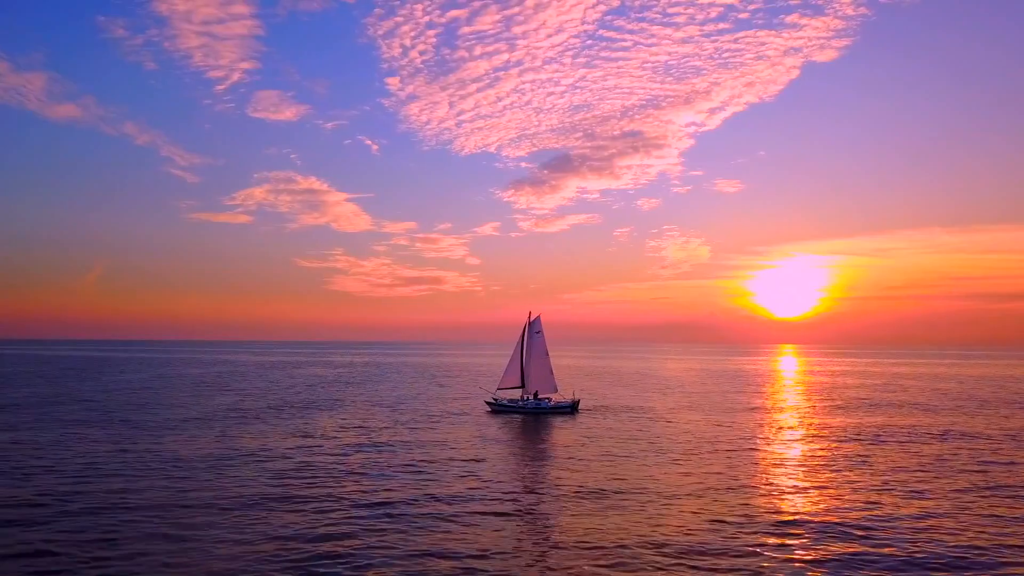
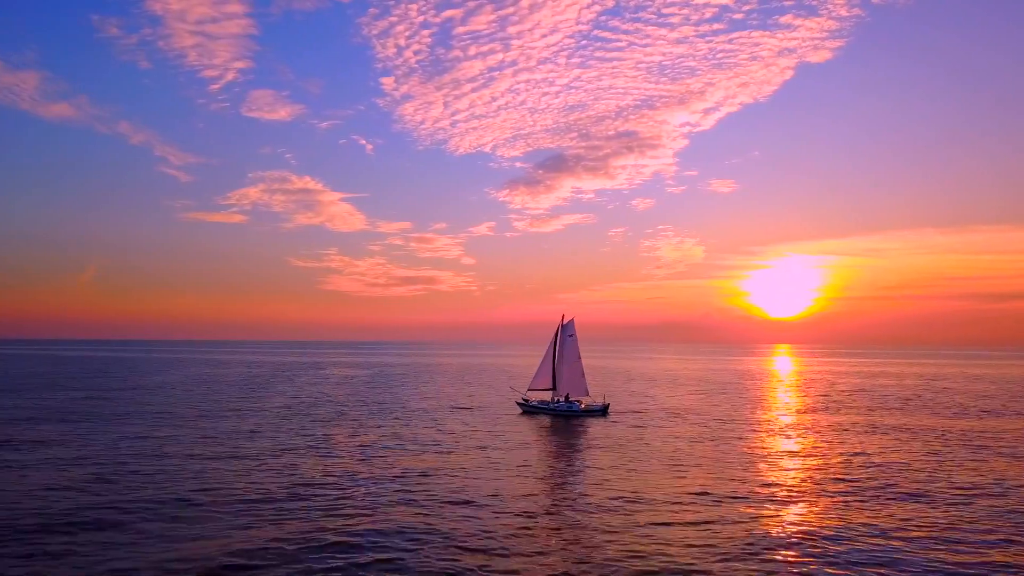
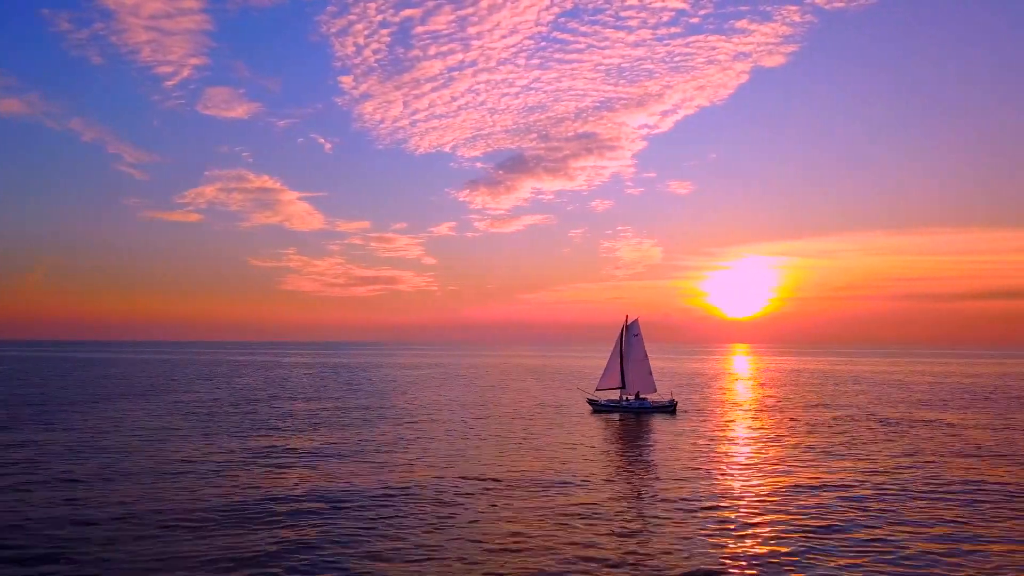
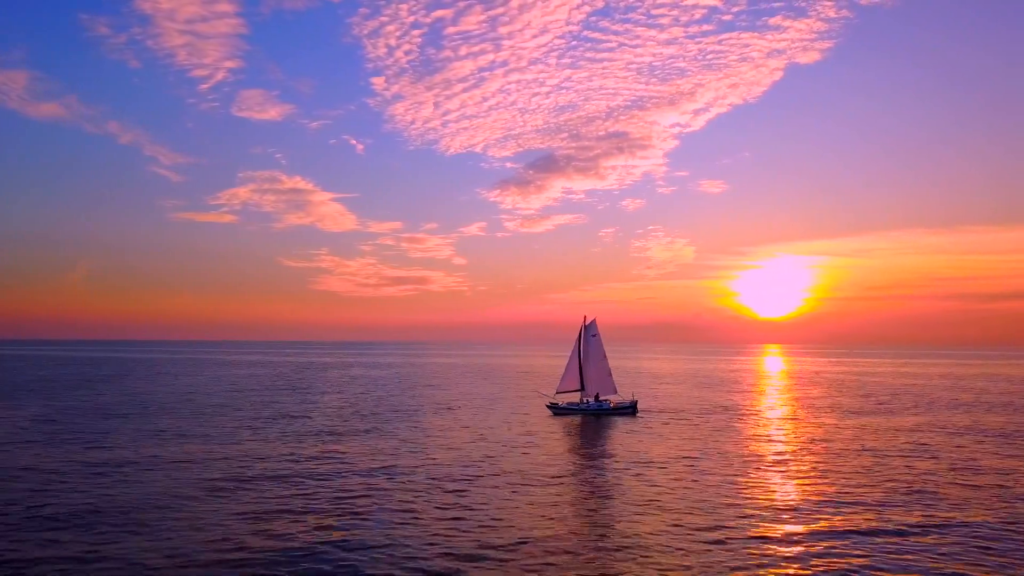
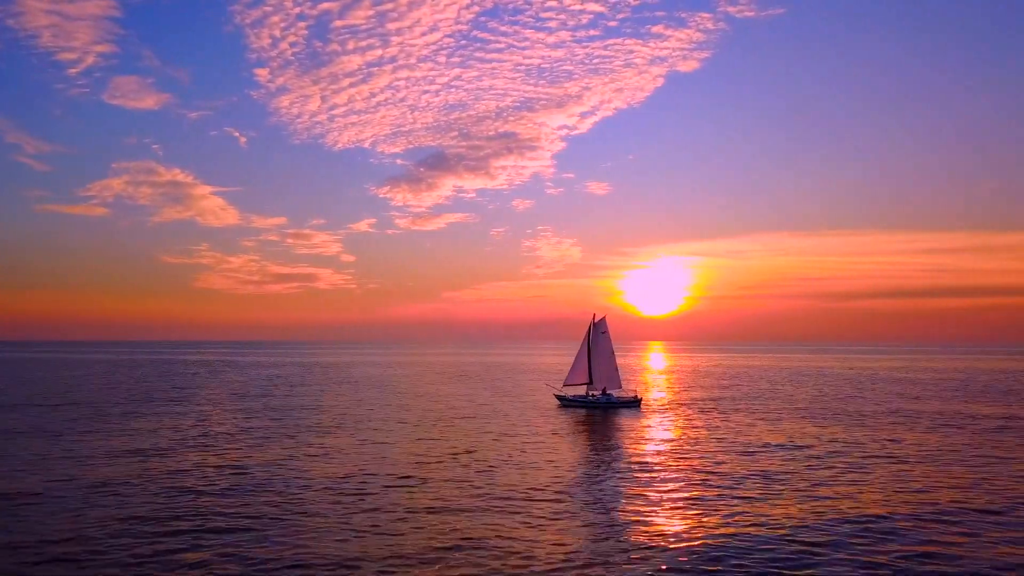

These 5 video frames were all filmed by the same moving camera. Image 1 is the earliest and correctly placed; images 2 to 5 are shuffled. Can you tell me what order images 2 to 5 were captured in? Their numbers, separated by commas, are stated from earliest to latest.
2, 4, 3, 5
